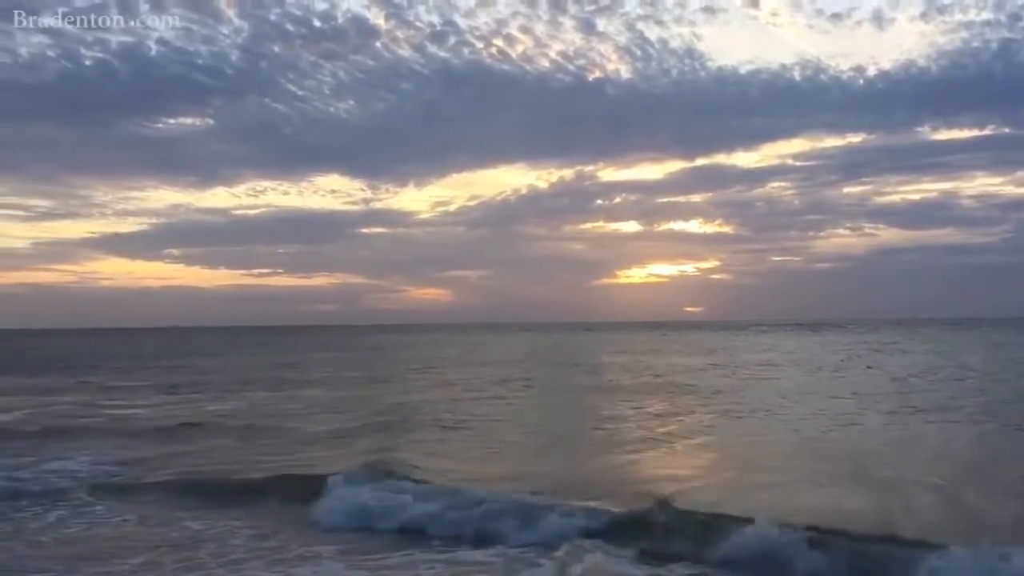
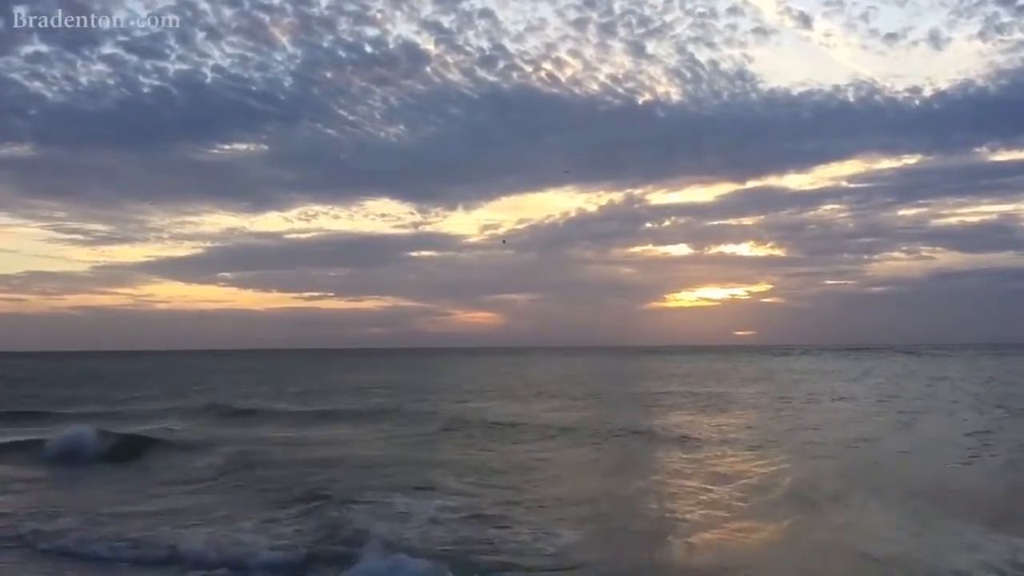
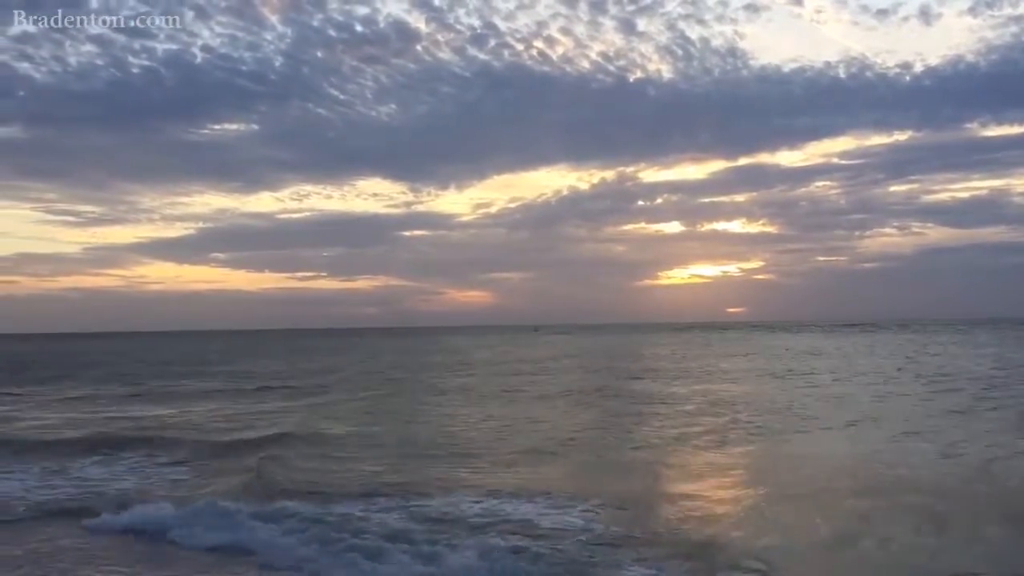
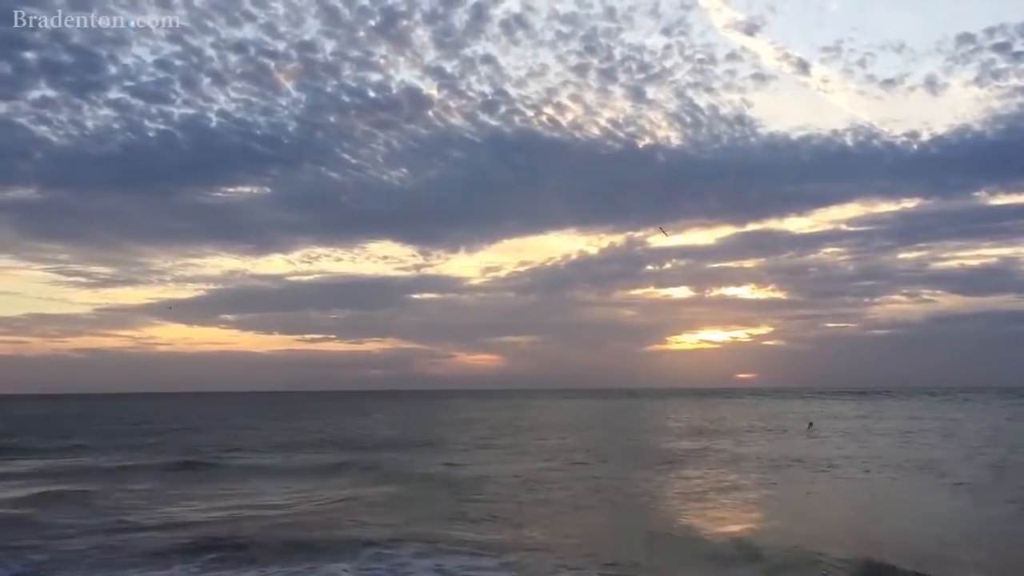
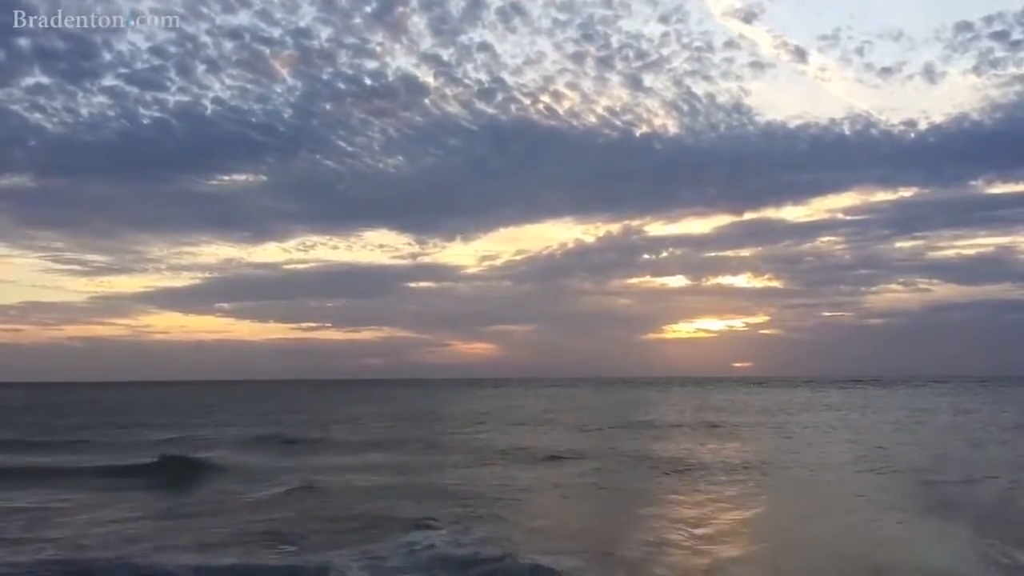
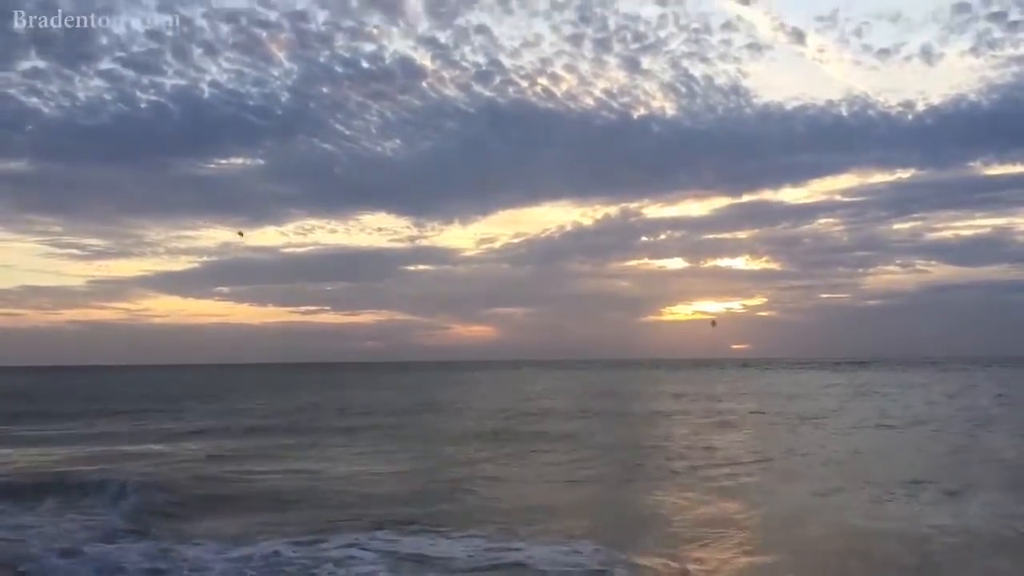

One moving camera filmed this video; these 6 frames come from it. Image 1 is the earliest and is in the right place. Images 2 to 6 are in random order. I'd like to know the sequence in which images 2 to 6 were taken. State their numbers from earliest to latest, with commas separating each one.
3, 6, 4, 5, 2
